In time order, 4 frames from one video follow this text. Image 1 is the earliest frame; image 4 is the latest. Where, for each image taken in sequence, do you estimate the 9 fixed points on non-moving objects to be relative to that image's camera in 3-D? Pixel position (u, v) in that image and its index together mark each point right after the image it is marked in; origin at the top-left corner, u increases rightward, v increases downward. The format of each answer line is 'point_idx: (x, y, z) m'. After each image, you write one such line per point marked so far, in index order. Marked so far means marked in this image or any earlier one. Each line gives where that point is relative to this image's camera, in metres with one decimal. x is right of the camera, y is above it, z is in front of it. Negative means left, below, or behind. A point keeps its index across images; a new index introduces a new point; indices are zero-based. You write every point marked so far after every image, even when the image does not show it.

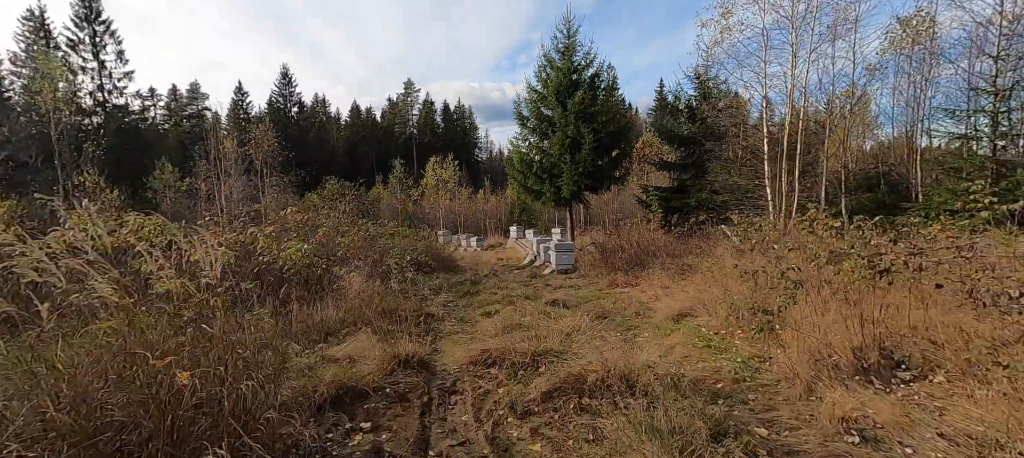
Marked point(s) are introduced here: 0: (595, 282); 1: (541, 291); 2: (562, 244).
0: (+1.7, -1.1, +9.3) m
1: (+0.5, -1.2, +8.4) m
2: (+1.4, -0.4, +12.4) m
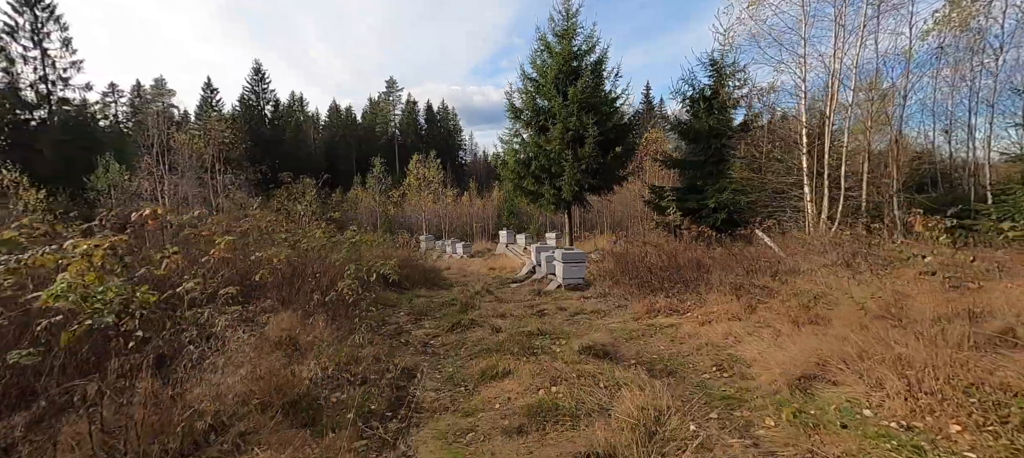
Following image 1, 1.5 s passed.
0: (+1.8, -1.2, +7.1) m
1: (+0.6, -1.3, +6.2) m
2: (+1.4, -0.6, +10.3) m
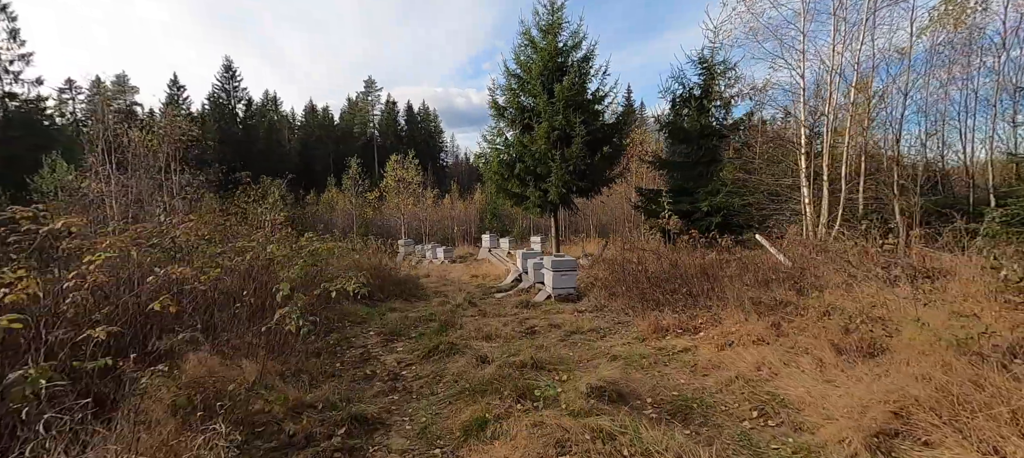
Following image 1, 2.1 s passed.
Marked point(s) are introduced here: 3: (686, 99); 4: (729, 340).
0: (+1.6, -1.3, +6.3) m
1: (+0.5, -1.4, +5.3) m
2: (+1.0, -0.7, +9.4) m
3: (+5.9, +4.4, +15.3) m
4: (+2.4, -1.2, +4.8) m
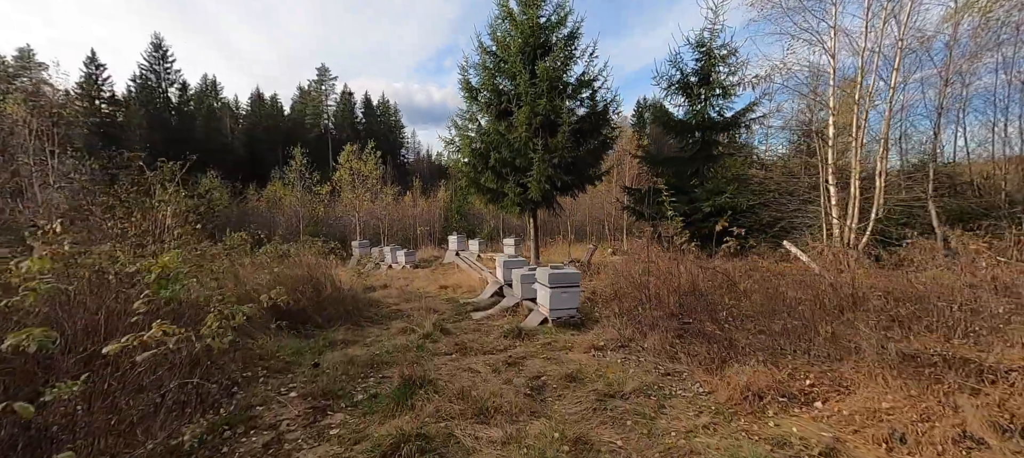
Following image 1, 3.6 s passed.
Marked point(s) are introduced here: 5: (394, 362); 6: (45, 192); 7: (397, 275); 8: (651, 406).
0: (+1.6, -1.4, +4.2) m
1: (+0.6, -1.4, +3.2) m
2: (+0.8, -0.8, +7.3) m
3: (+5.2, +4.4, +13.6) m
4: (+2.5, -1.3, +2.9) m
5: (-1.5, -1.6, +5.4) m
6: (-9.2, +0.7, +8.9) m
7: (-3.7, -1.4, +14.1) m
8: (+1.1, -1.5, +3.6) m
